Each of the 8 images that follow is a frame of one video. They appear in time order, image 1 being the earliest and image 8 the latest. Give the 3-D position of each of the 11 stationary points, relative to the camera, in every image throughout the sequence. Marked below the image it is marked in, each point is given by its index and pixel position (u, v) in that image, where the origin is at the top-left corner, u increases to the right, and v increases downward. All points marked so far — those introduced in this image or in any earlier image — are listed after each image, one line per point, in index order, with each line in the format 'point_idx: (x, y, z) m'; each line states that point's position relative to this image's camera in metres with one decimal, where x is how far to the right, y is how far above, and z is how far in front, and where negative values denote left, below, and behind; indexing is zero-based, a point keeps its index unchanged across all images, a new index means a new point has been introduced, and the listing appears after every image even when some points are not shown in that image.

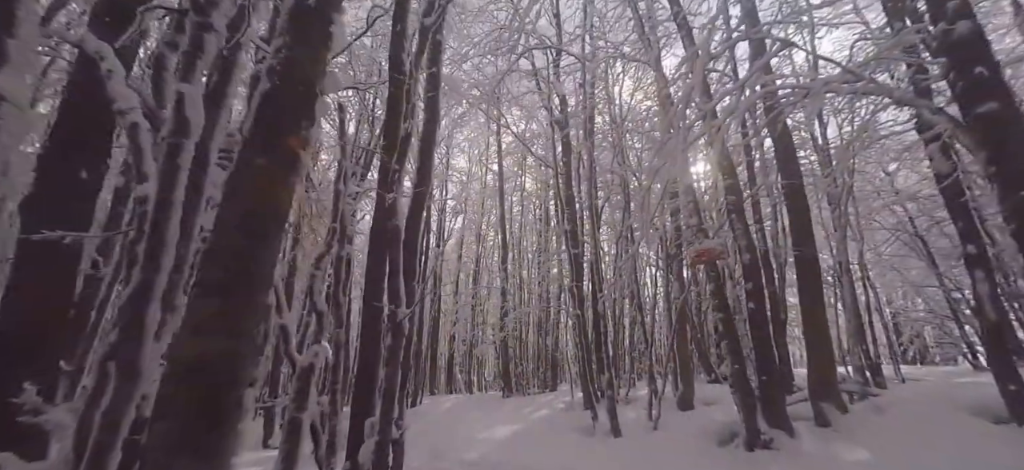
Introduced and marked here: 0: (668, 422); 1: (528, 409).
0: (+2.3, -2.7, +6.4) m
1: (+0.4, -3.9, +9.9) m
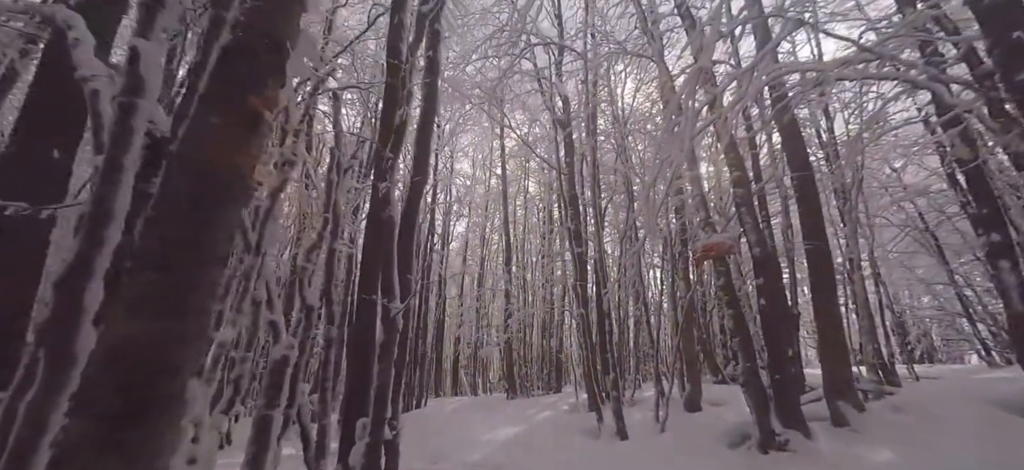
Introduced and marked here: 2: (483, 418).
0: (+2.3, -2.6, +6.2) m
1: (+0.5, -3.8, +9.7) m
2: (-0.6, -4.2, +10.2) m
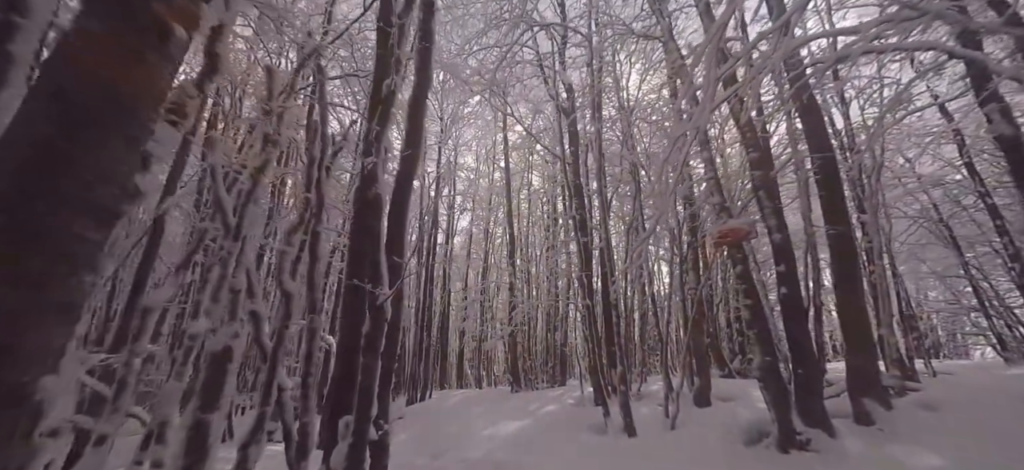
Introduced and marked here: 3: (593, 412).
0: (+2.3, -2.4, +5.9) m
1: (+0.5, -3.6, +9.5) m
2: (-0.6, -4.0, +10.0) m
3: (+1.4, -3.1, +7.7) m
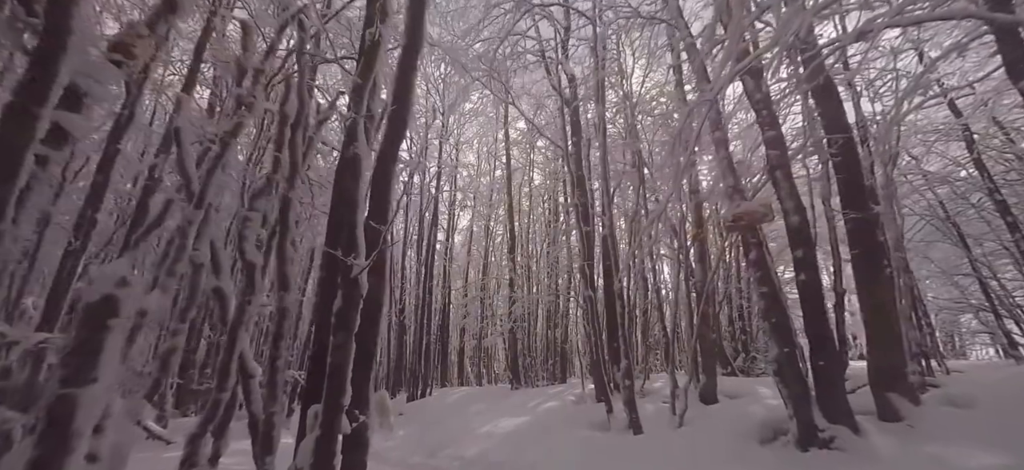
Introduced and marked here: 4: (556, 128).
0: (+2.3, -2.3, +5.6) m
1: (+0.5, -3.4, +9.1) m
2: (-0.6, -3.8, +9.7) m
3: (+1.4, -2.9, +7.4) m
4: (+1.3, +3.1, +12.9) m
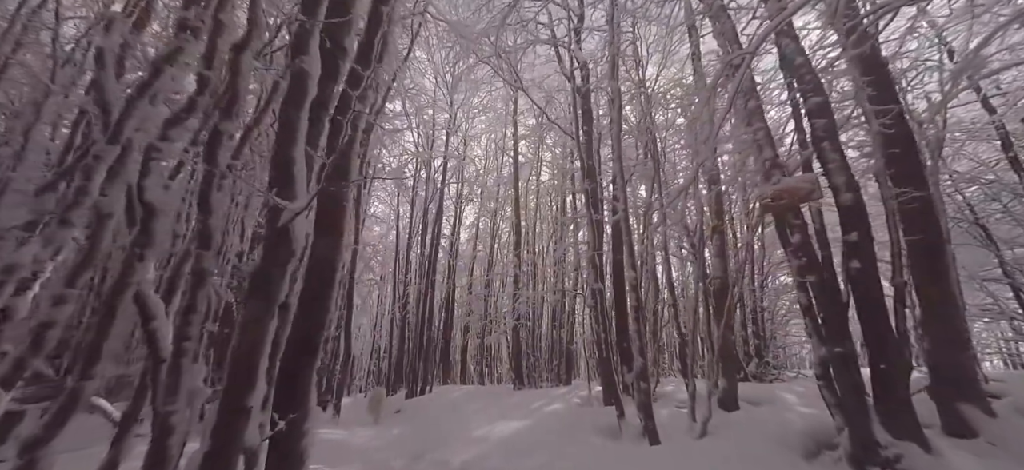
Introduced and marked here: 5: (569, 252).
0: (+2.3, -2.1, +5.0) m
1: (+0.5, -3.2, +8.5) m
2: (-0.6, -3.6, +9.1) m
3: (+1.4, -2.7, +6.8) m
4: (+1.5, +3.3, +12.3) m
5: (+1.8, -0.5, +14.1) m
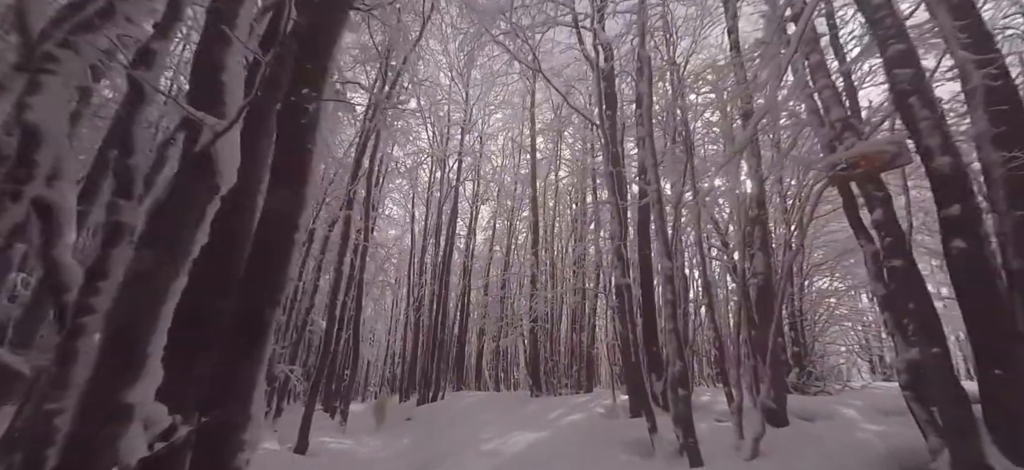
0: (+2.5, -2.0, +4.2) m
1: (+0.8, -3.1, +7.9) m
2: (-0.2, -3.5, +8.5) m
3: (+1.6, -2.6, +6.1) m
4: (+2.0, +3.3, +11.7) m
5: (+2.3, -0.5, +13.4) m
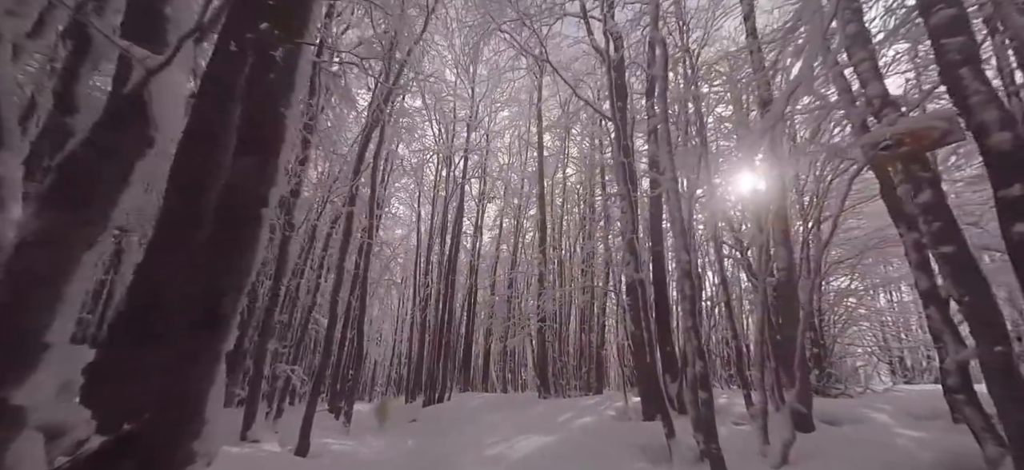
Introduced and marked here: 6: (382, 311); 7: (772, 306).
0: (+2.5, -1.9, +3.9) m
1: (+1.0, -3.1, +7.6) m
2: (-0.1, -3.4, +8.2) m
3: (+1.7, -2.5, +5.8) m
4: (+2.1, +3.4, +11.4) m
5: (+2.6, -0.4, +13.1) m
6: (-5.1, -3.0, +17.2) m
7: (+3.4, -0.9, +5.8) m
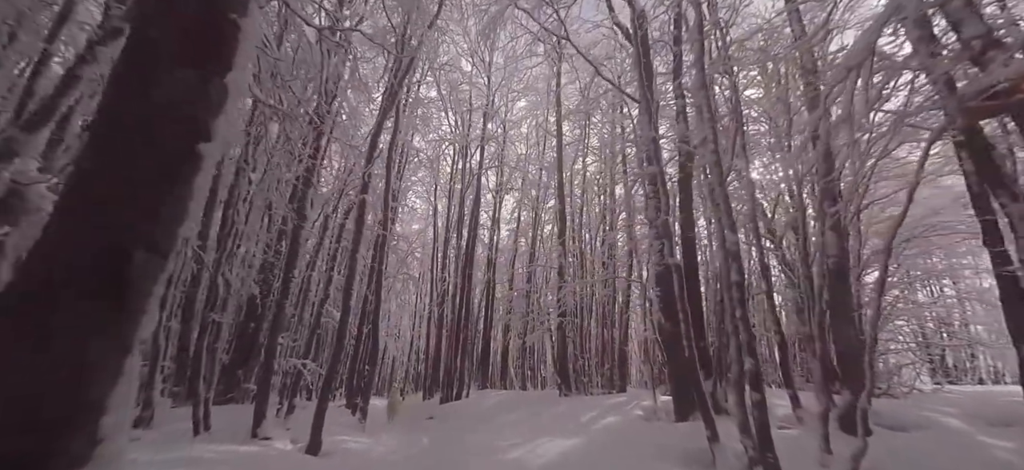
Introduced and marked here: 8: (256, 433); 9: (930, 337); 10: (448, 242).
0: (+2.7, -1.7, +3.4) m
1: (+1.3, -2.9, +7.1) m
2: (+0.2, -3.3, +7.8) m
3: (+2.0, -2.3, +5.3) m
4: (+2.6, +3.6, +10.8) m
5: (+3.1, -0.2, +12.6) m
6: (-4.4, -2.7, +17.0) m
7: (+3.7, -0.7, +5.2) m
8: (-3.8, -2.9, +6.5) m
9: (+10.1, -2.5, +10.6) m
10: (-2.3, -0.2, +16.1) m
